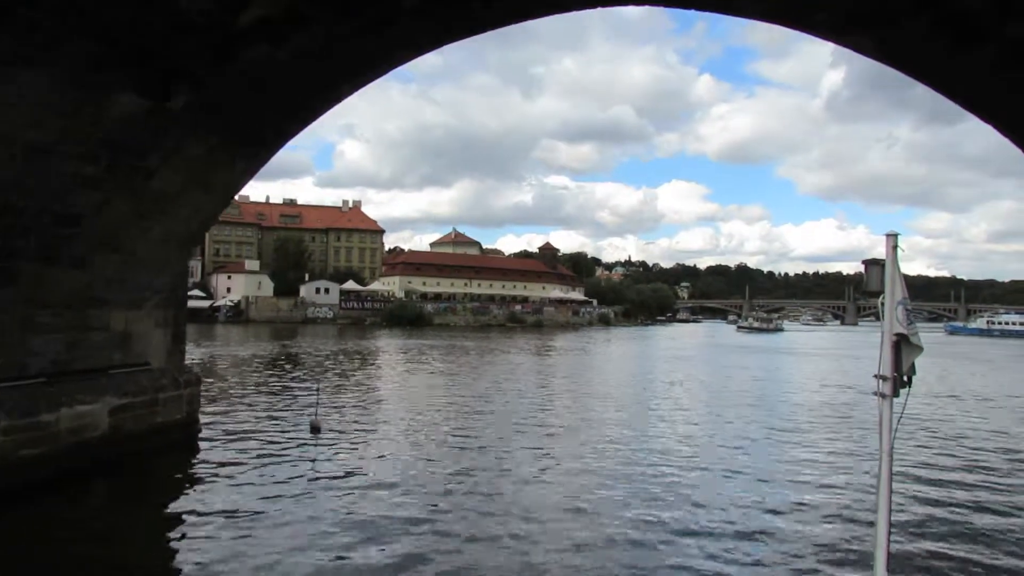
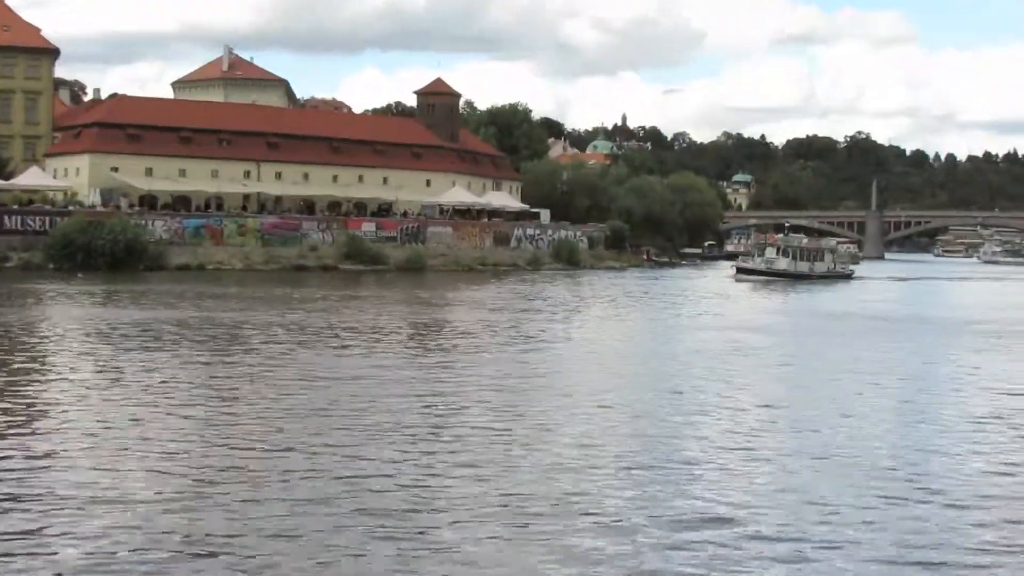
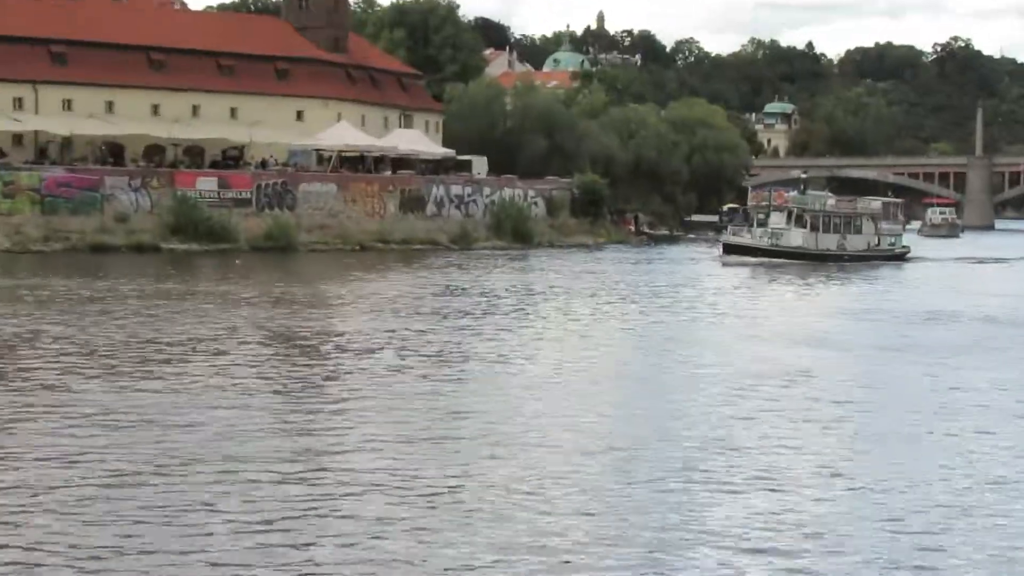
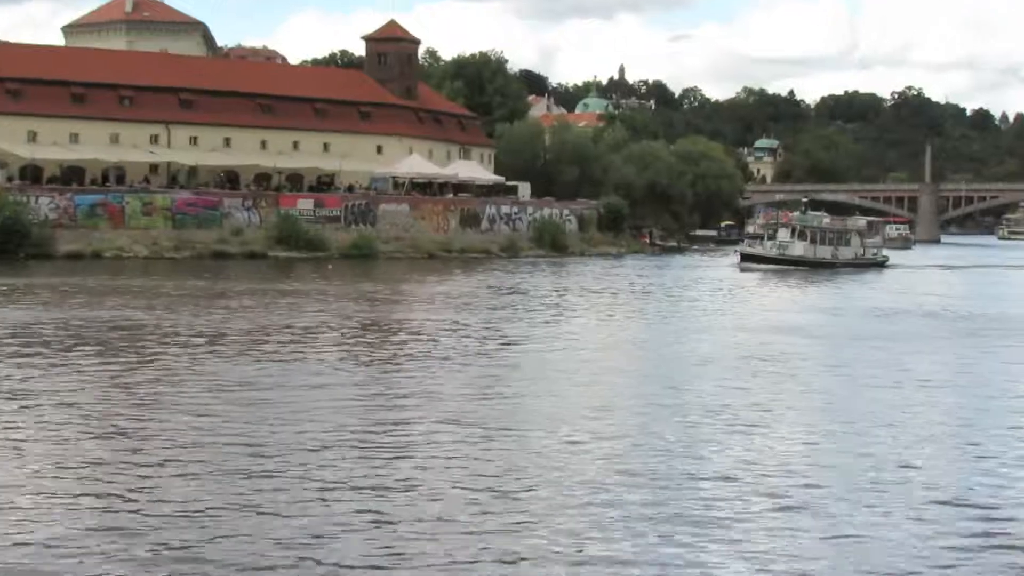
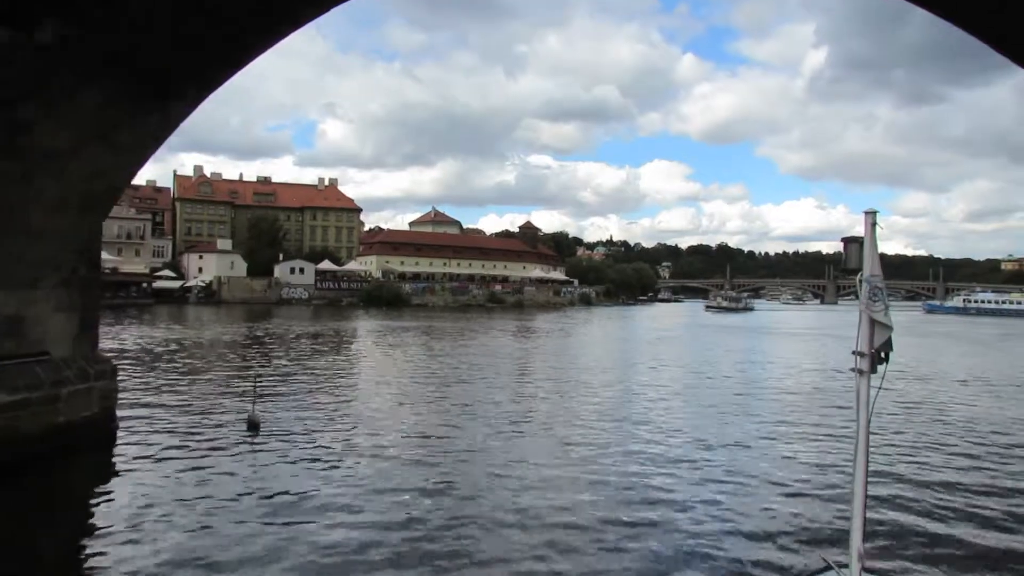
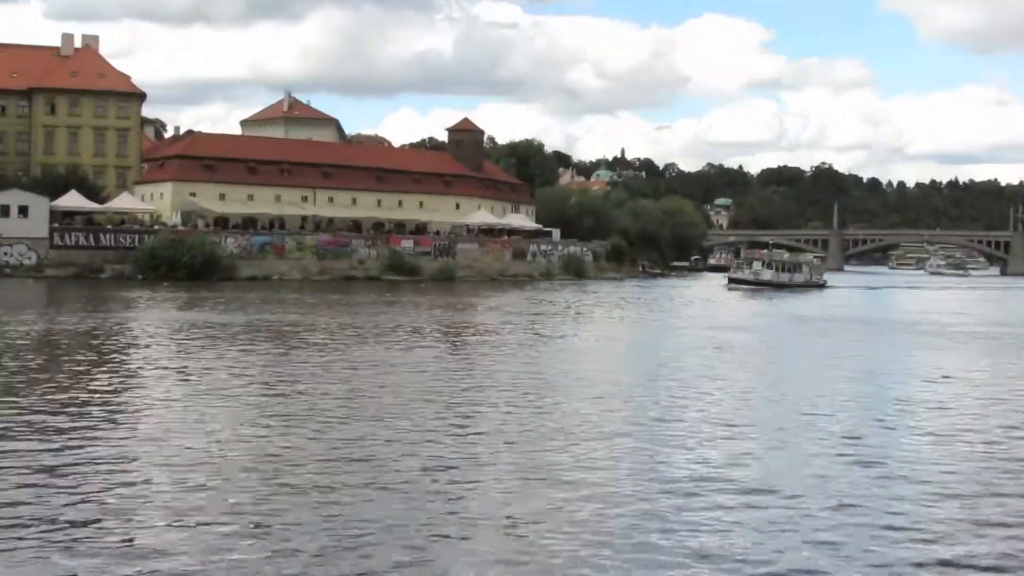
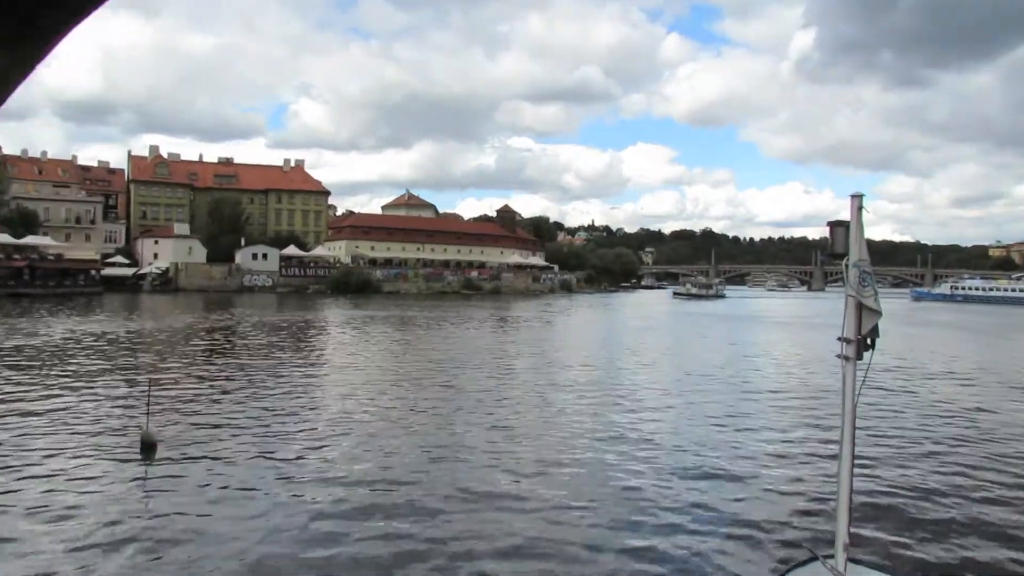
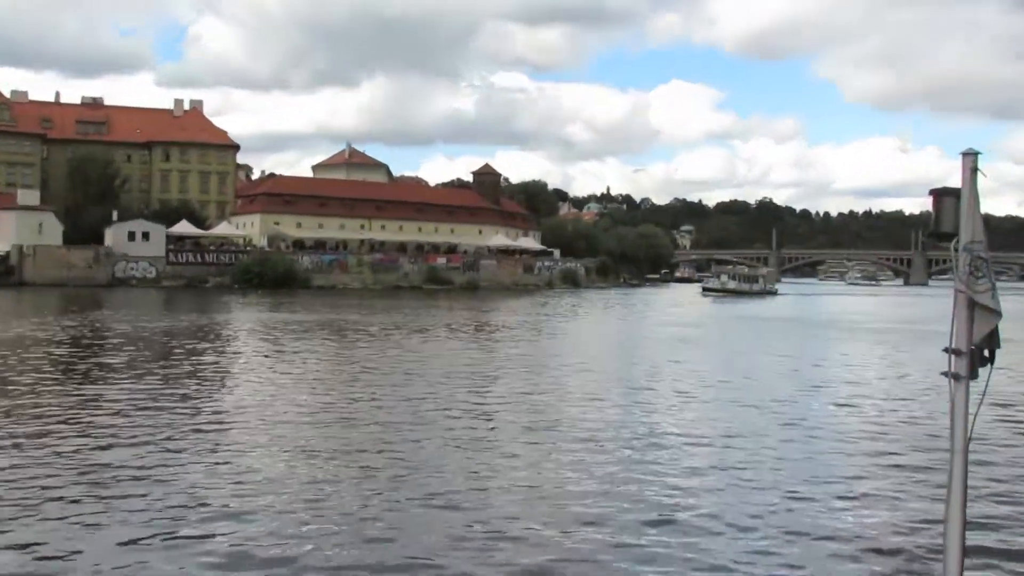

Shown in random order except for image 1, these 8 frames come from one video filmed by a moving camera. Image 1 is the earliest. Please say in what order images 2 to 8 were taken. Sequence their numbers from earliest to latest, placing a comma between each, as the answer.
5, 7, 8, 6, 2, 4, 3
